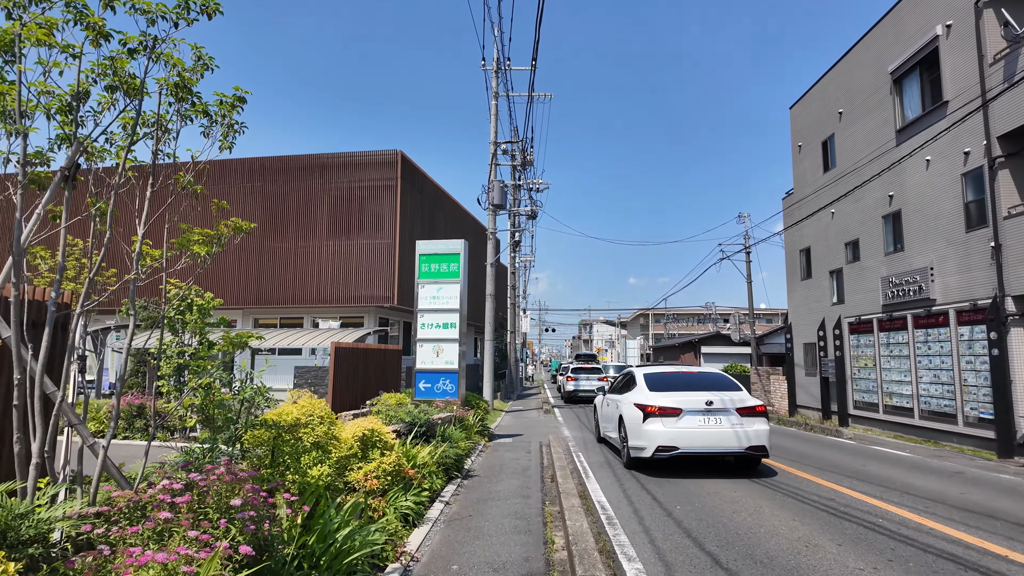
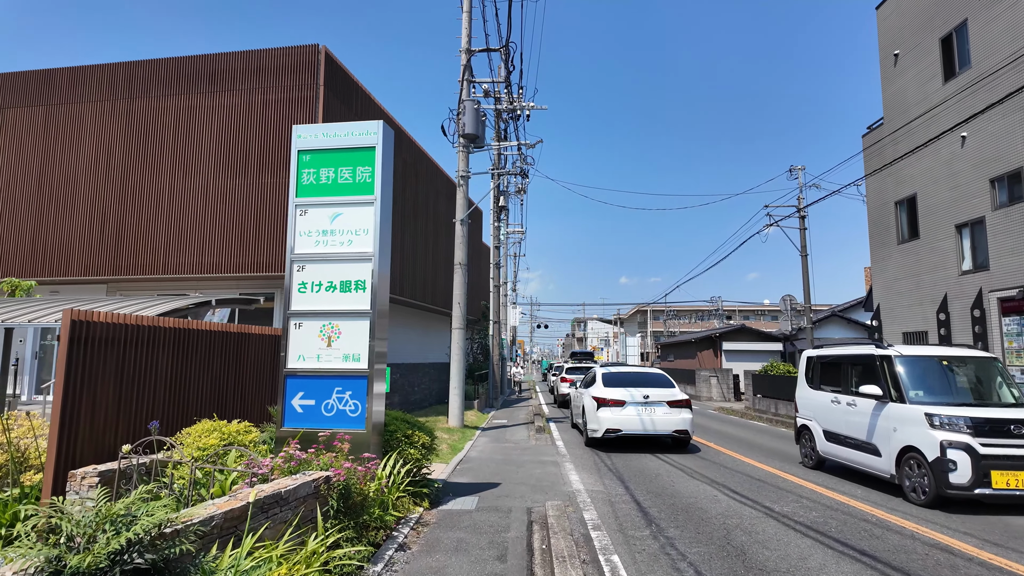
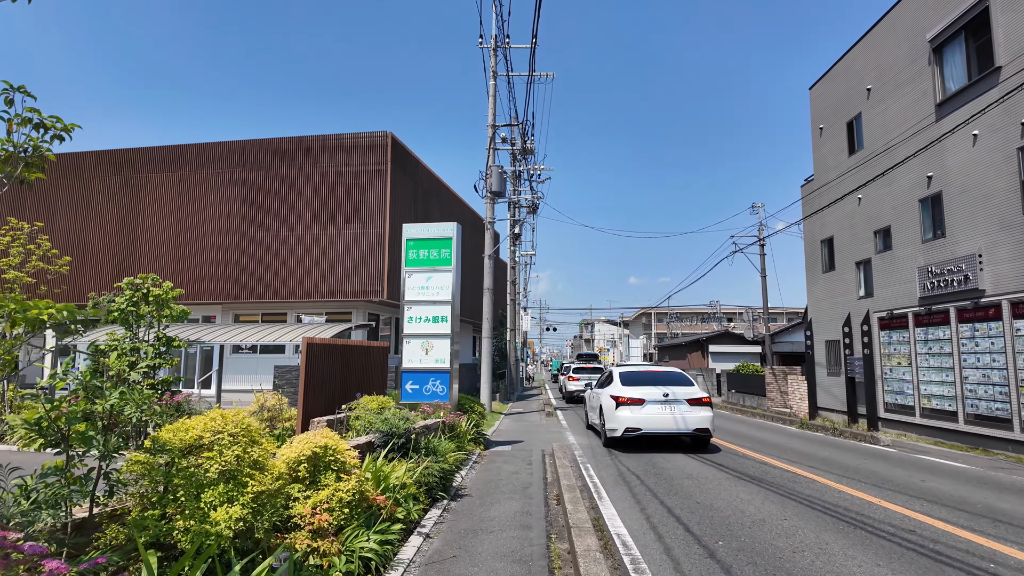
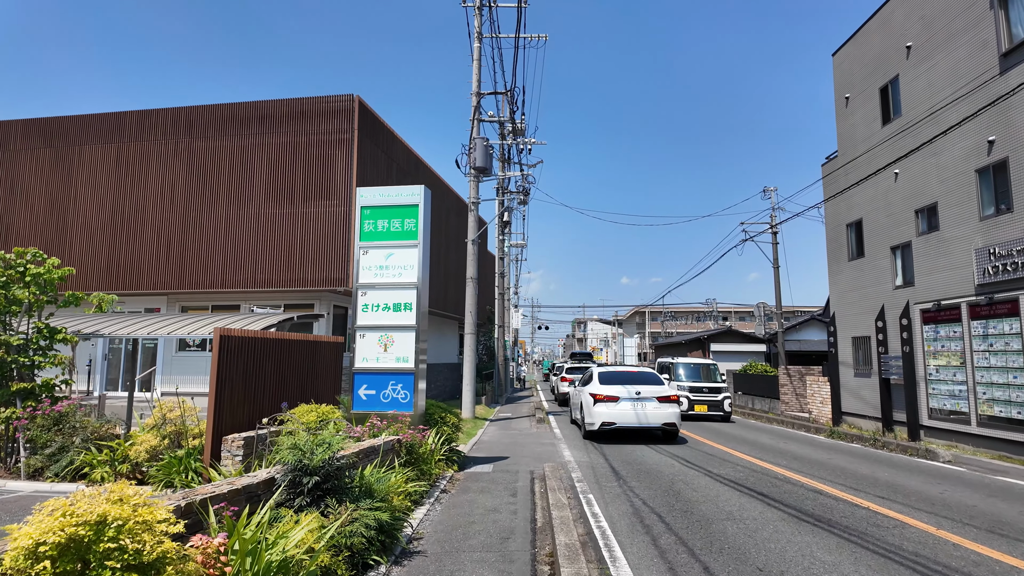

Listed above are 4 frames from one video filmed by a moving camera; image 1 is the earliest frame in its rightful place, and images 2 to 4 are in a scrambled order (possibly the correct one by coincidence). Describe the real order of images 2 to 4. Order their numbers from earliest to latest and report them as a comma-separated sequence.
3, 4, 2
